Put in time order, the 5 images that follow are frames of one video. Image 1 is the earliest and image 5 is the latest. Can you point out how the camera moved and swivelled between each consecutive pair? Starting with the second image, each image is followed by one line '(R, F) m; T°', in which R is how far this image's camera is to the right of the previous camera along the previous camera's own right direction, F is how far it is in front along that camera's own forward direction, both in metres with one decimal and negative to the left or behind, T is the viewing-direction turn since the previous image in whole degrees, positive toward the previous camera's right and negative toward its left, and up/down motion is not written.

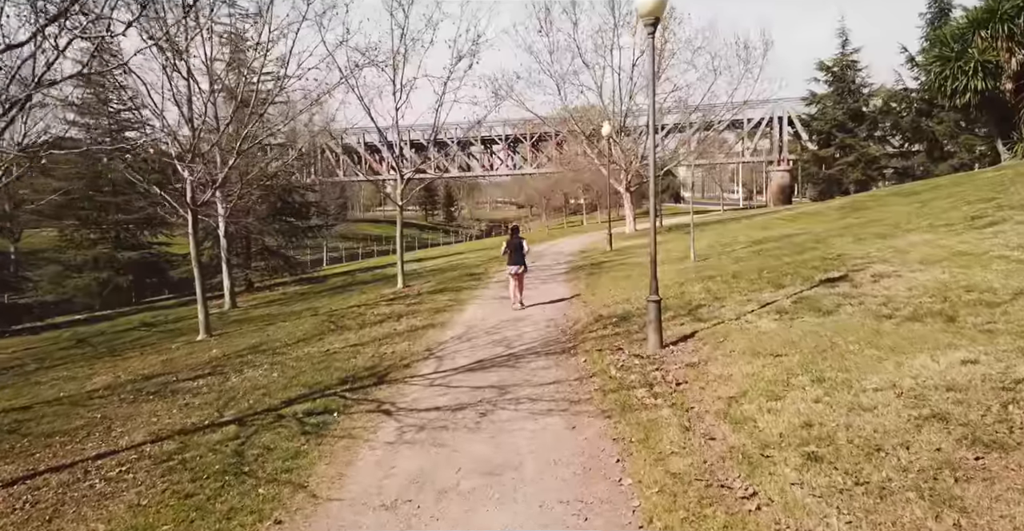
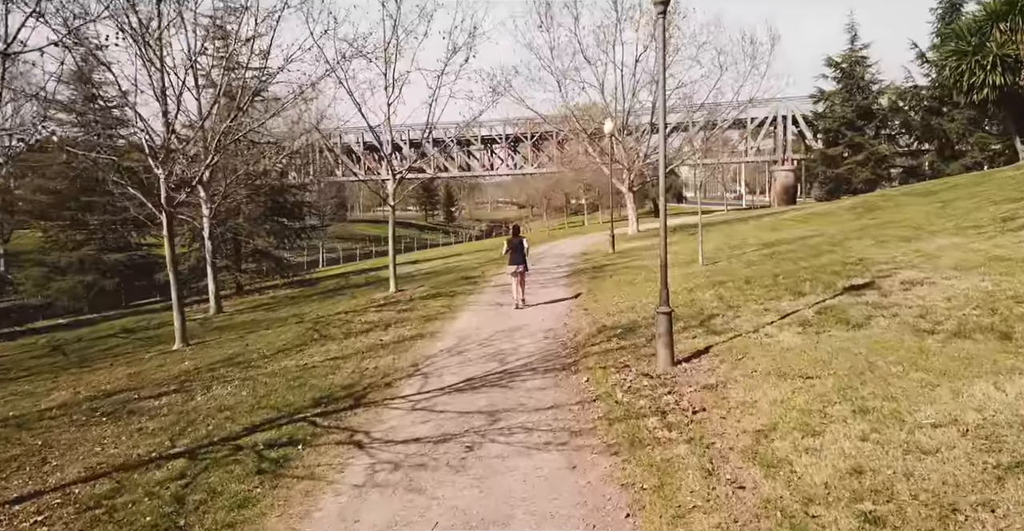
(+0.1, +1.1) m; 0°
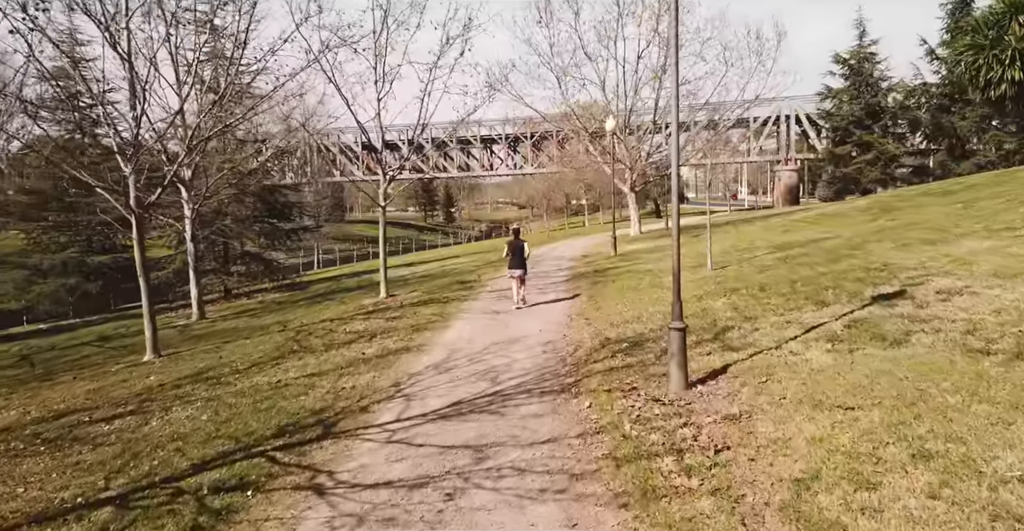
(+0.1, +1.1) m; 0°
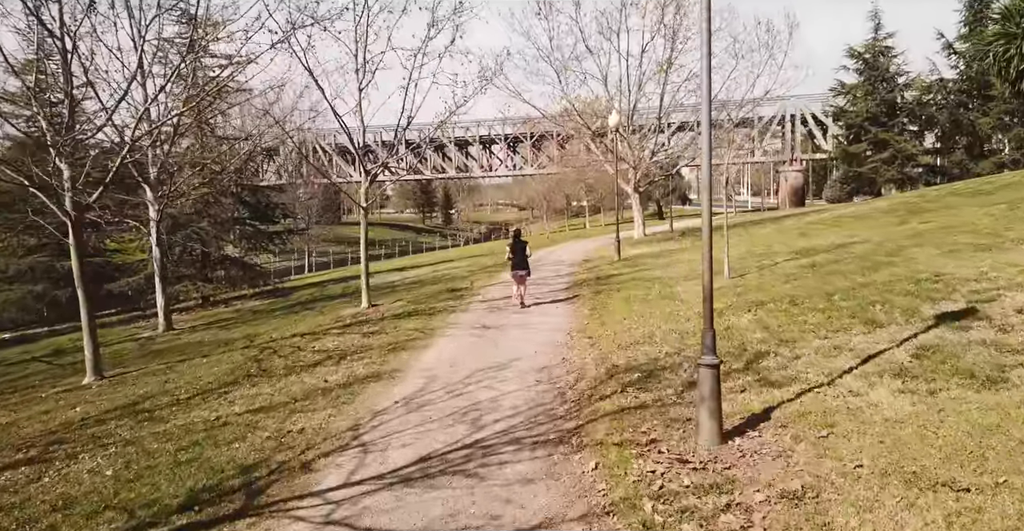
(+0.2, +1.9) m; 0°
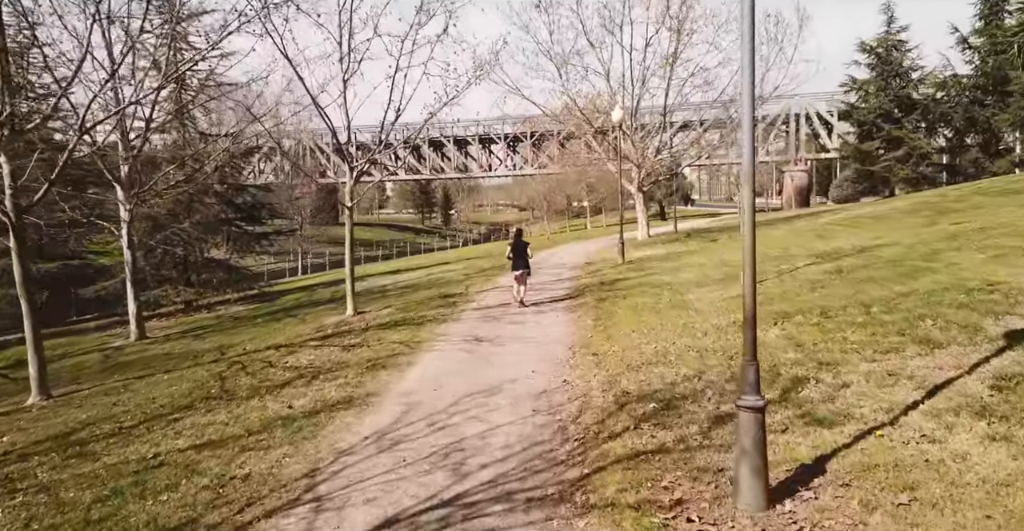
(+0.1, +1.4) m; 0°
